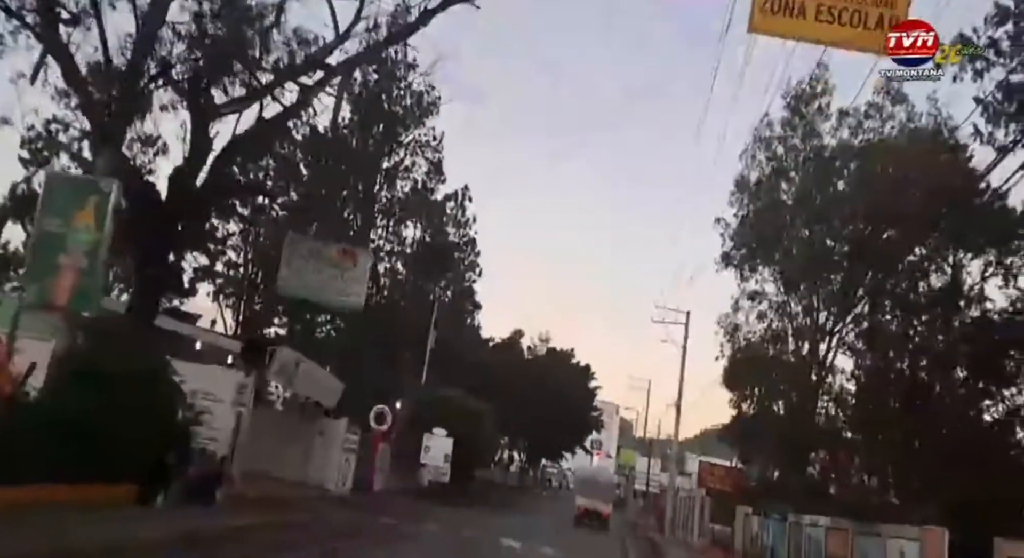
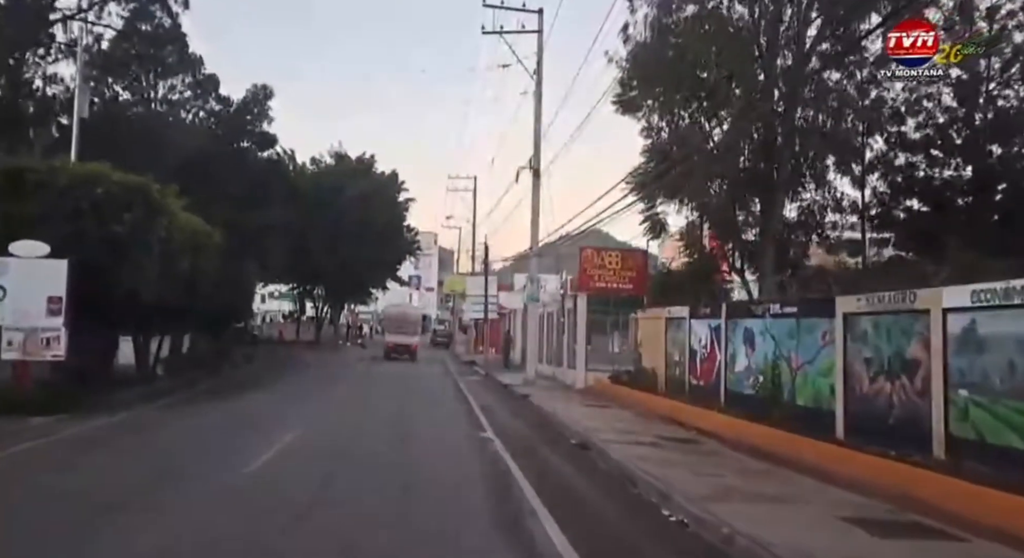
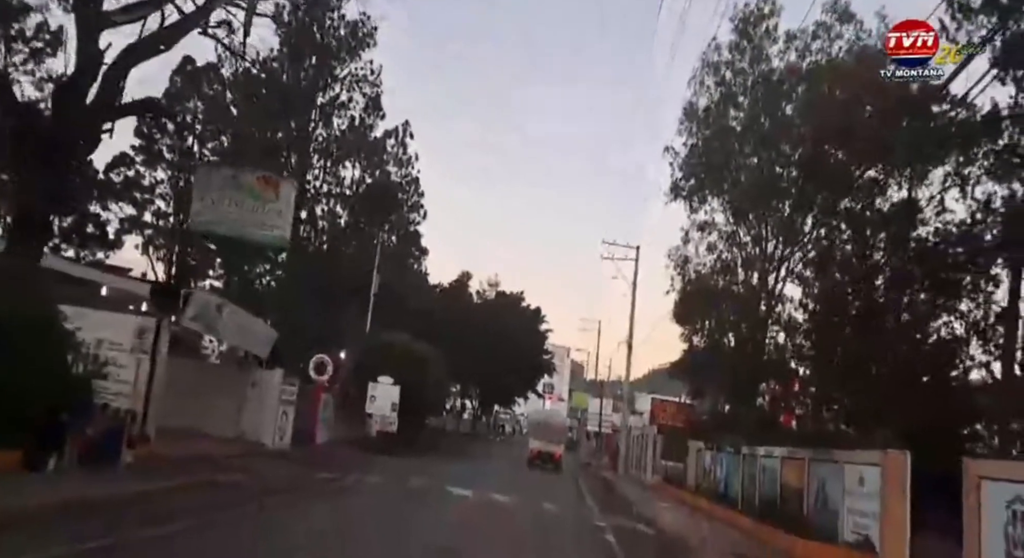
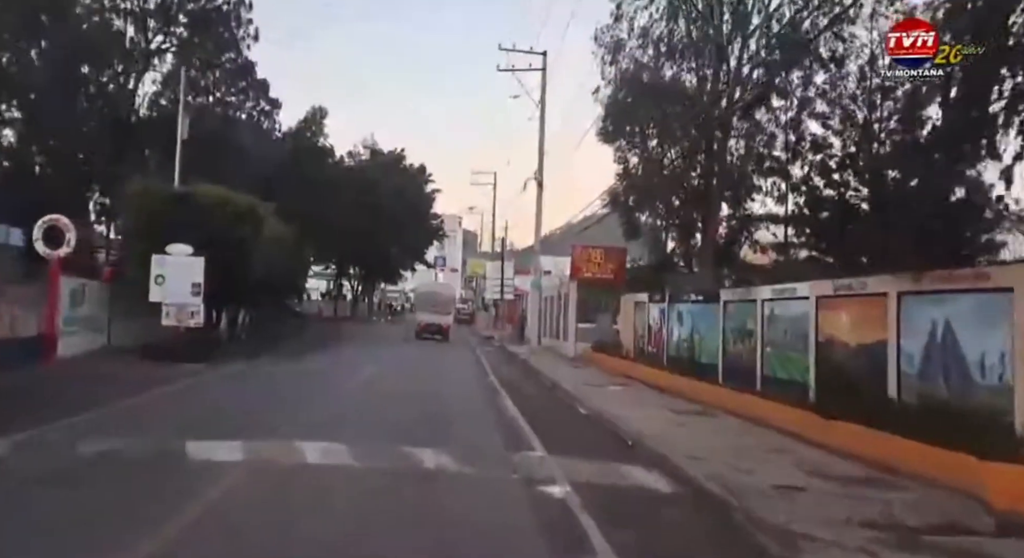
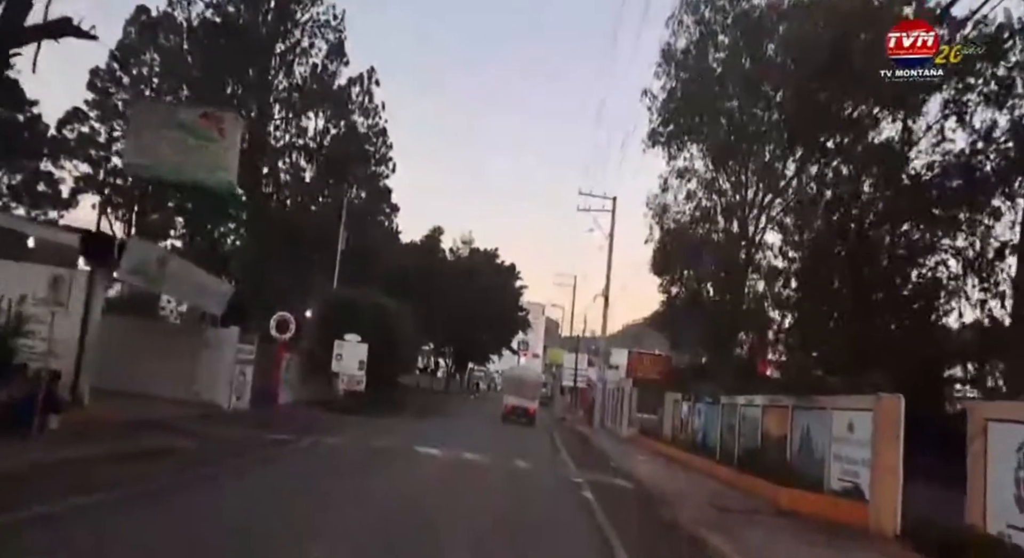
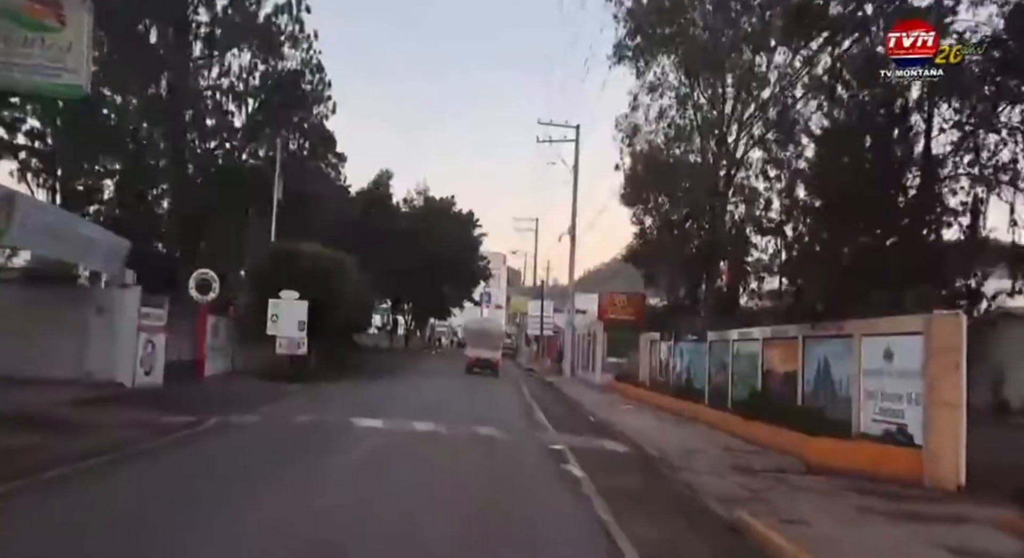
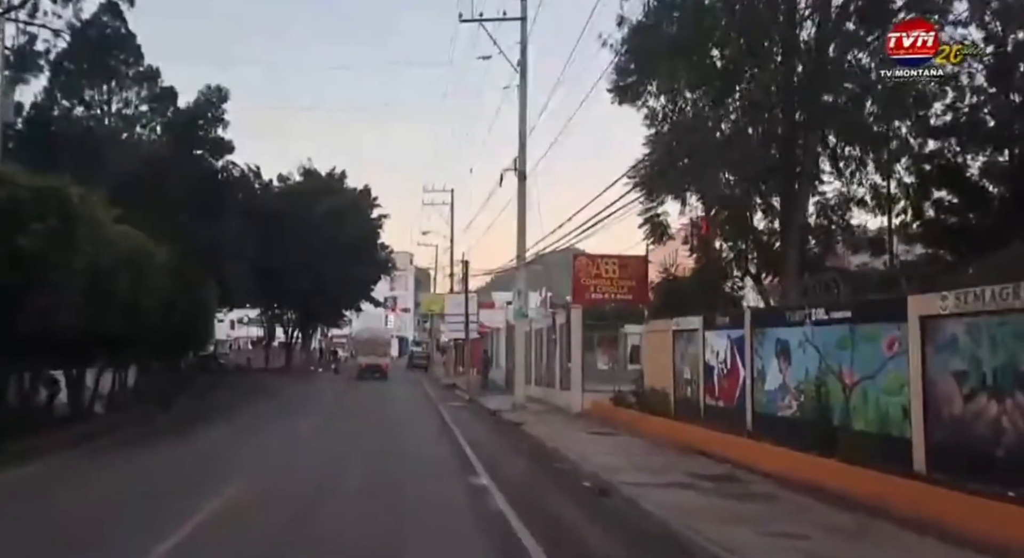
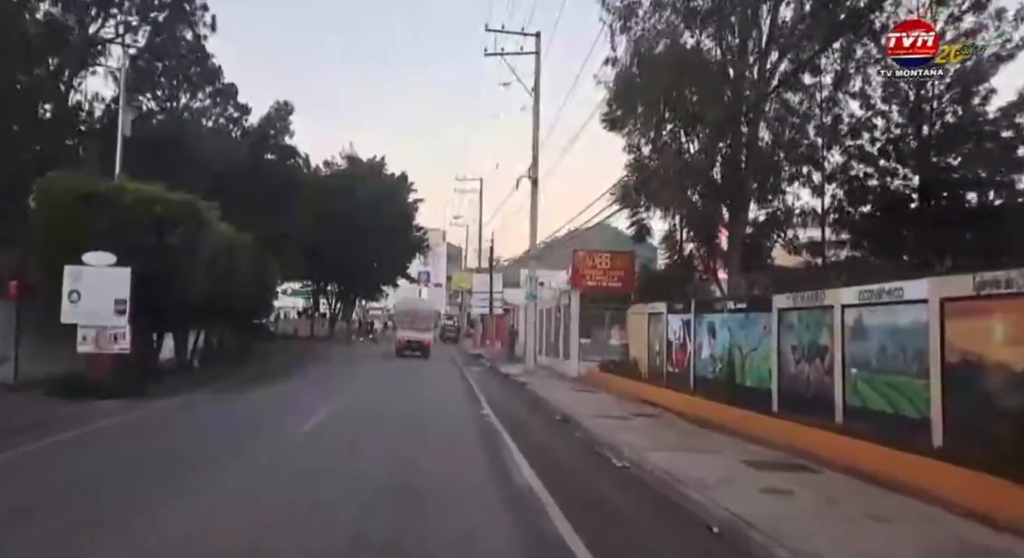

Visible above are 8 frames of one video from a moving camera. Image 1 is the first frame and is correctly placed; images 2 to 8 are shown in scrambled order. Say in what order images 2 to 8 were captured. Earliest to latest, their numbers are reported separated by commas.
3, 5, 6, 4, 8, 2, 7
